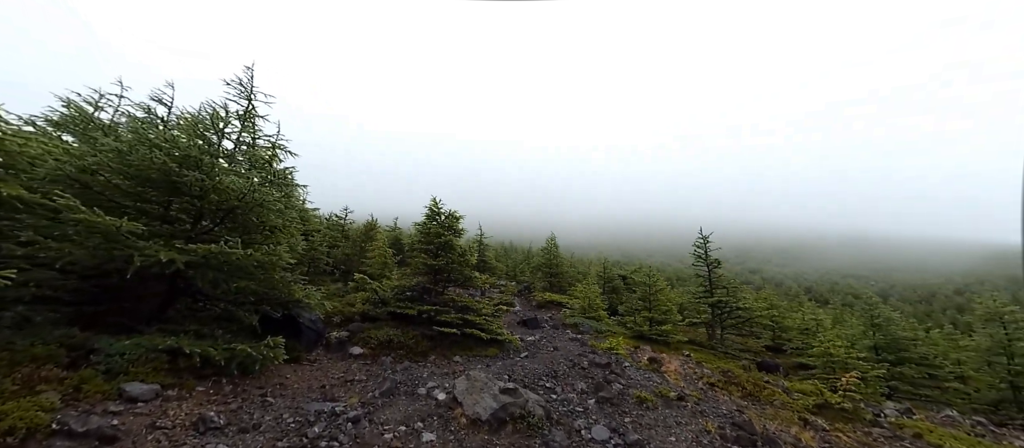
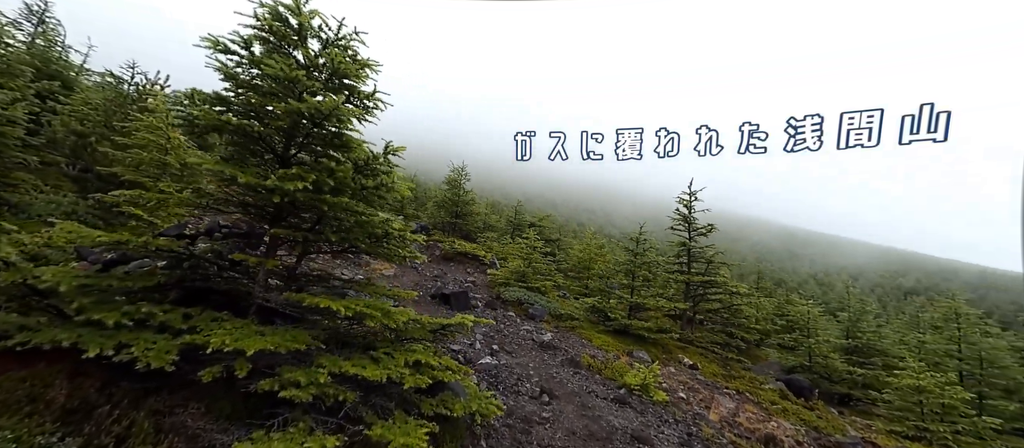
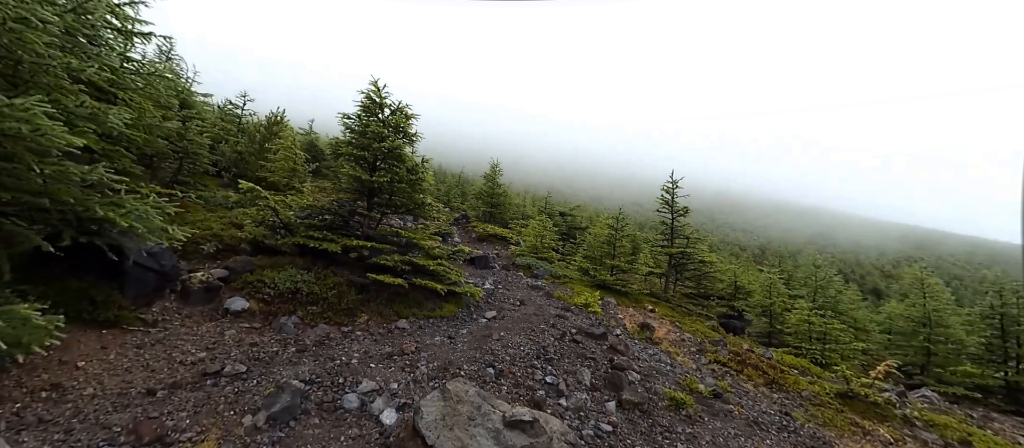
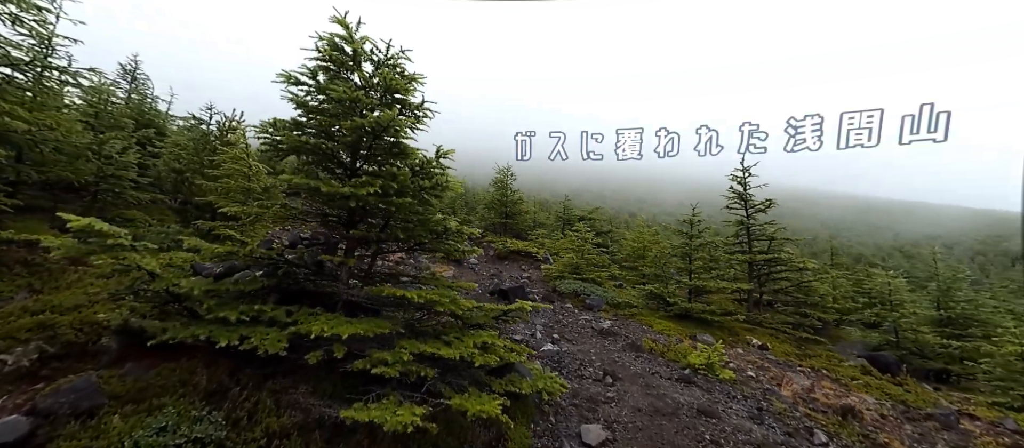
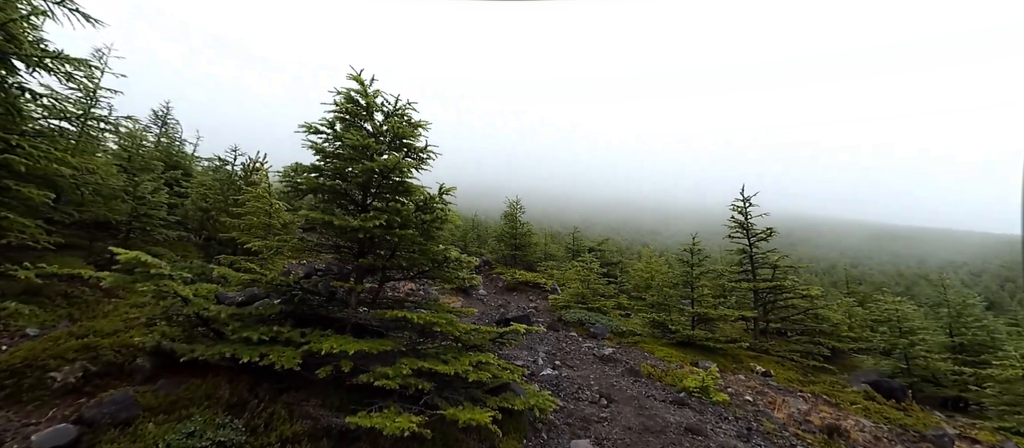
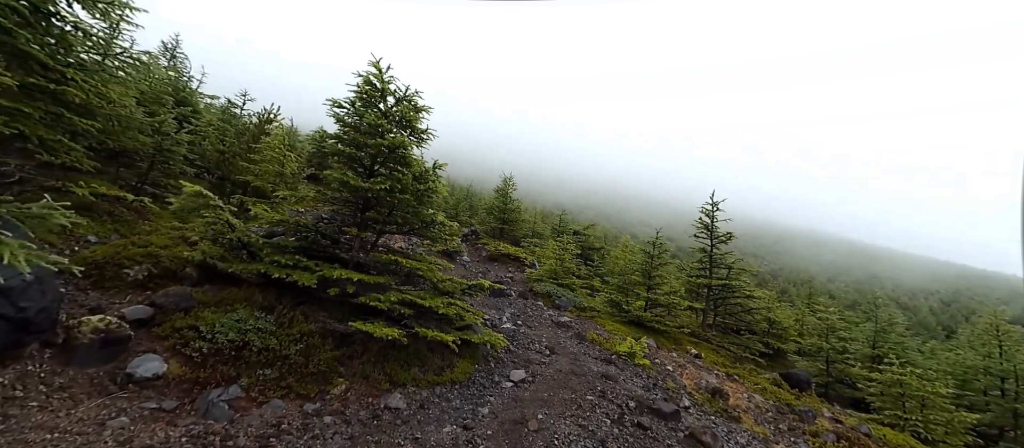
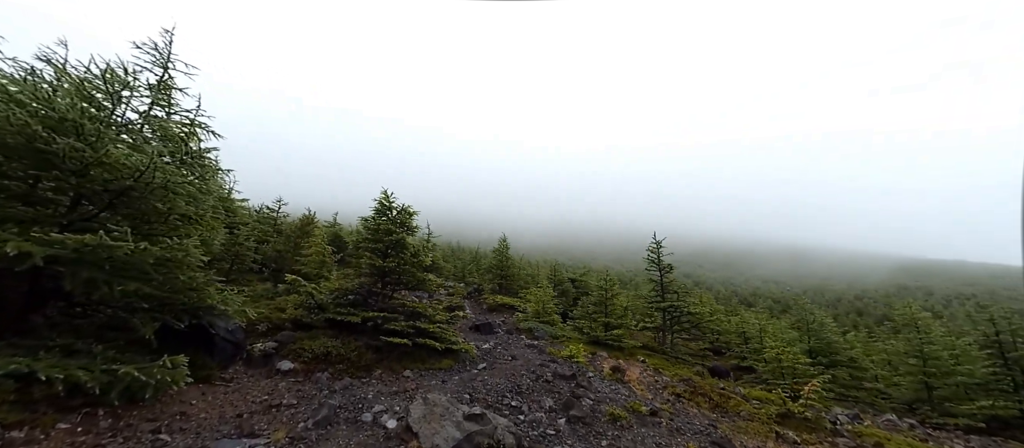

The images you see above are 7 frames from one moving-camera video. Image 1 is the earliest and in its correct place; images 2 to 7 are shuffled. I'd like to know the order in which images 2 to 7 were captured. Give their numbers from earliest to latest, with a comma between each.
7, 3, 6, 5, 4, 2
